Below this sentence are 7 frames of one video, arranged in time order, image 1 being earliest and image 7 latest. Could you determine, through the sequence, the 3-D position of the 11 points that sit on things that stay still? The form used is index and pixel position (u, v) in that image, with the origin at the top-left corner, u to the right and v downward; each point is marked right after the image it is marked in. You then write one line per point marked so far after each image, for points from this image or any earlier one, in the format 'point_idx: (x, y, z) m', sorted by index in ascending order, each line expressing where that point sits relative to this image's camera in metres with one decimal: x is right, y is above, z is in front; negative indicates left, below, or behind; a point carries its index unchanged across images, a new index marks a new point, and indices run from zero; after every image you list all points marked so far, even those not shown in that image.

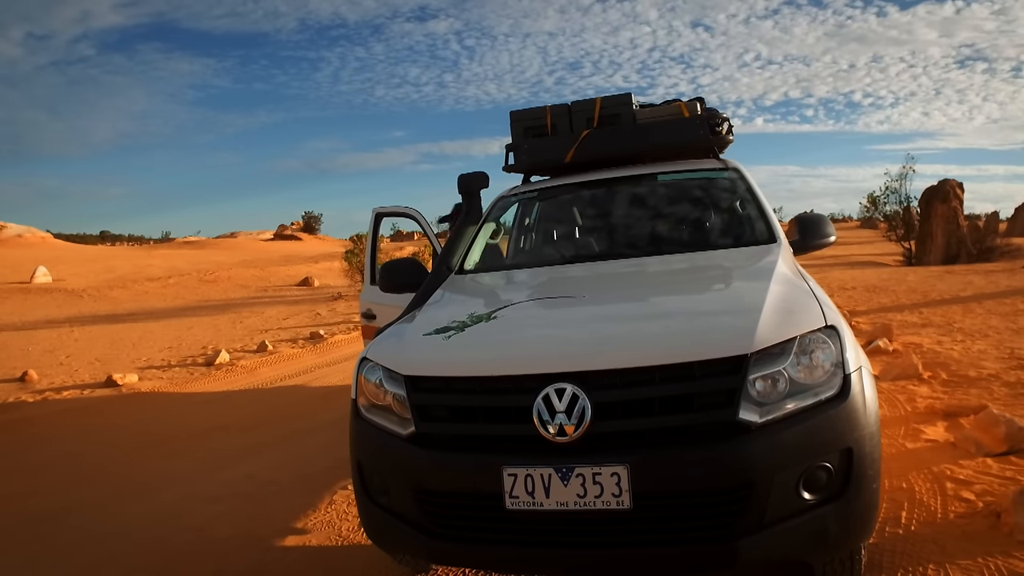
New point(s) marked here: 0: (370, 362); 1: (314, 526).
0: (-0.5, -0.3, +2.6) m
1: (-1.1, -1.3, +3.9) m
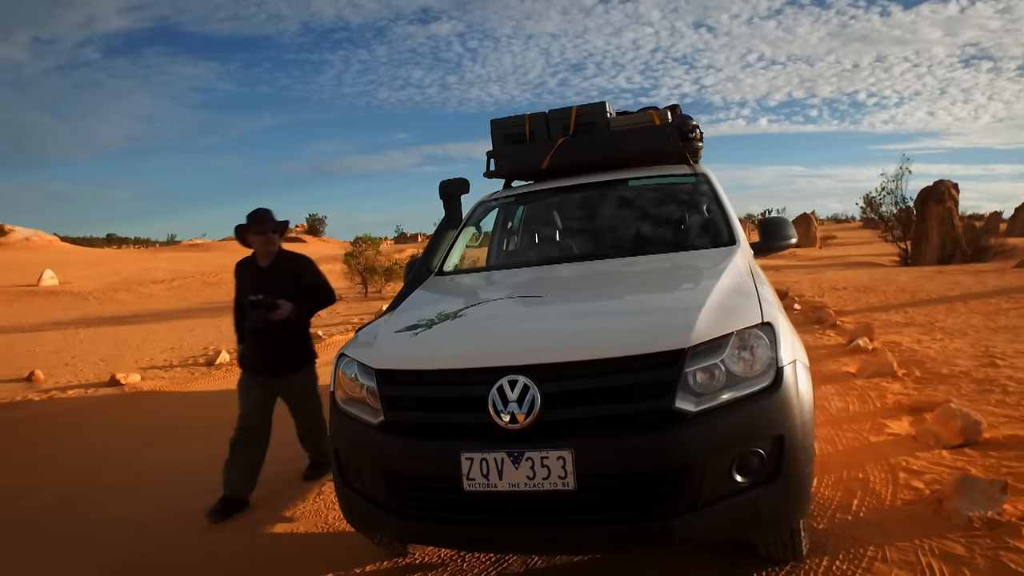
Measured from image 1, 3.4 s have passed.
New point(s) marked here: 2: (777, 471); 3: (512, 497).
0: (-0.6, -0.3, +2.8) m
1: (-1.2, -1.3, +4.1) m
2: (+0.9, -0.6, +2.4) m
3: (0.0, -0.7, +2.4) m
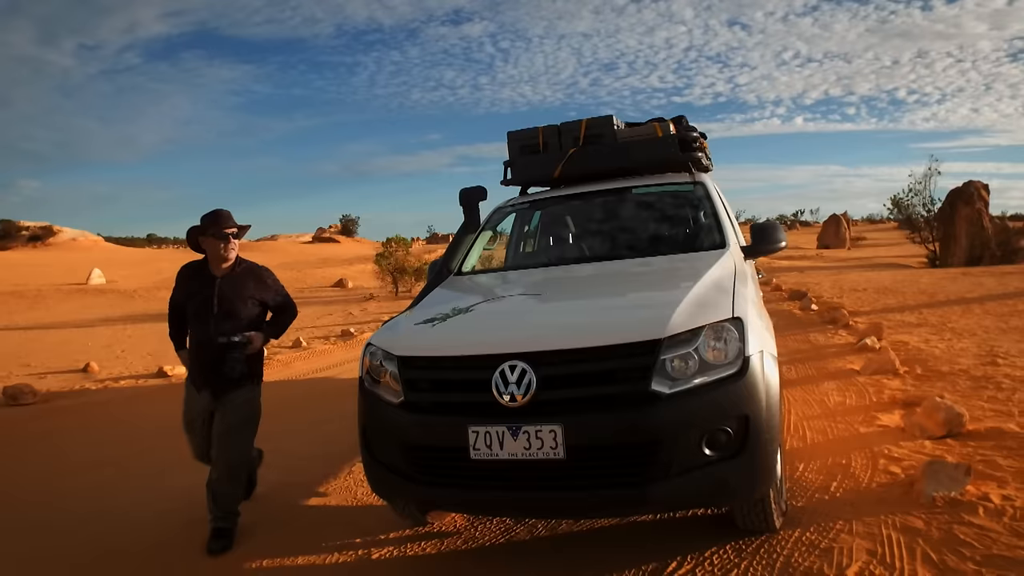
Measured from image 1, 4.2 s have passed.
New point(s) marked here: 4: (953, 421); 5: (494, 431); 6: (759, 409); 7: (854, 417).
0: (-0.6, -0.3, +3.2) m
1: (-1.1, -1.3, +4.6) m
2: (+0.9, -0.6, +2.8) m
3: (0.0, -0.7, +2.8) m
4: (+2.7, -0.8, +4.5) m
5: (-0.1, -0.5, +2.8) m
6: (+1.0, -0.5, +2.8) m
7: (+2.4, -0.9, +5.1) m
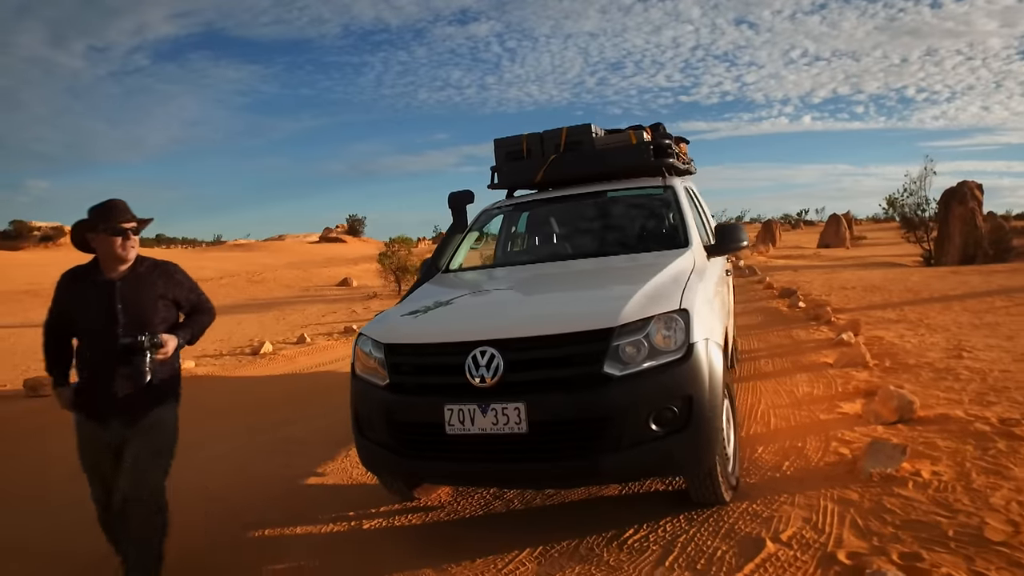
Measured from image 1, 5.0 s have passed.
0: (-0.7, -0.2, +3.6) m
1: (-1.2, -1.3, +5.0) m
2: (+0.8, -0.6, +3.2) m
3: (-0.1, -0.7, +3.2) m
4: (+2.6, -0.8, +4.8) m
5: (-0.2, -0.5, +3.1) m
6: (+0.8, -0.4, +3.2) m
7: (+2.3, -0.9, +5.5) m
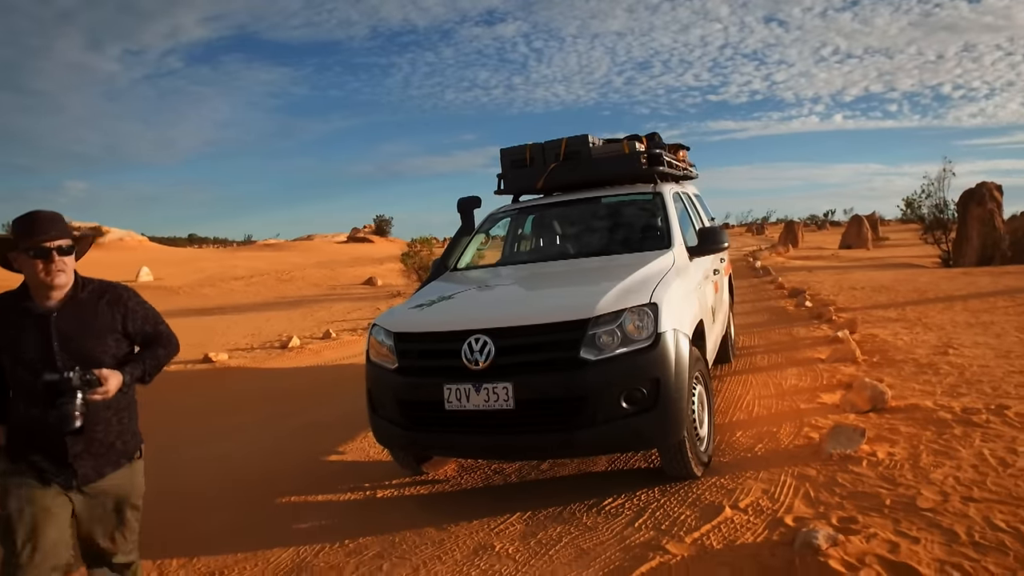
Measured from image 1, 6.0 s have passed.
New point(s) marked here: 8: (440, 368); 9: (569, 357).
0: (-0.8, -0.2, +4.1) m
1: (-1.2, -1.2, +5.5) m
2: (+0.7, -0.6, +3.6) m
3: (-0.2, -0.6, +3.7) m
4: (+2.6, -0.8, +5.2) m
5: (-0.2, -0.5, +3.6) m
6: (+0.8, -0.4, +3.6) m
7: (+2.3, -0.9, +5.9) m
8: (-0.4, -0.4, +3.7) m
9: (+0.3, -0.3, +3.5) m
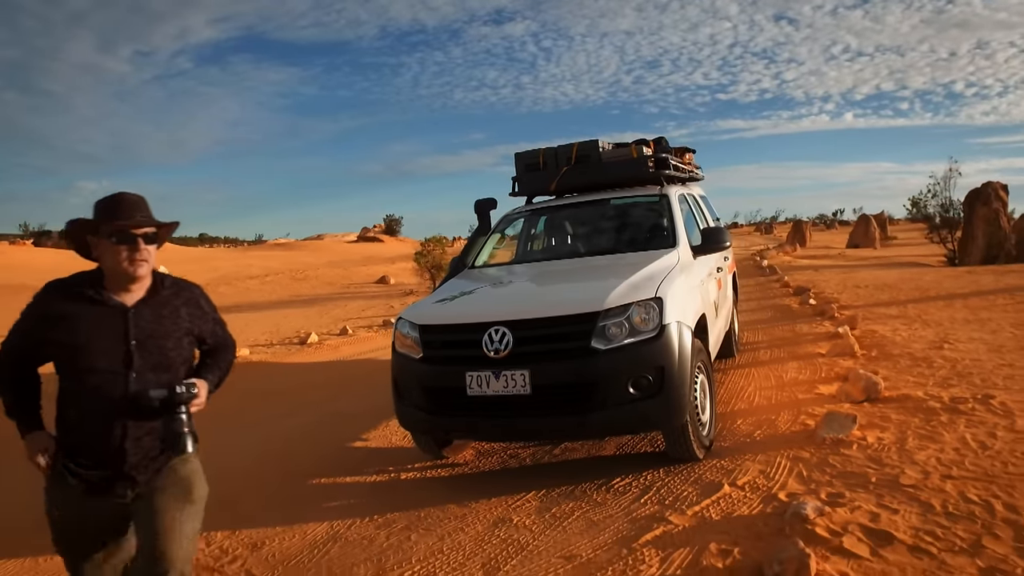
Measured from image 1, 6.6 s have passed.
0: (-0.7, -0.2, +4.5) m
1: (-1.1, -1.2, +5.9) m
2: (+0.8, -0.5, +3.9) m
3: (-0.1, -0.6, +4.0) m
4: (+2.7, -0.8, +5.5) m
5: (-0.2, -0.5, +4.0) m
6: (+0.9, -0.4, +4.0) m
7: (+2.5, -0.8, +6.2) m
8: (-0.3, -0.4, +4.1) m
9: (+0.4, -0.3, +3.9) m
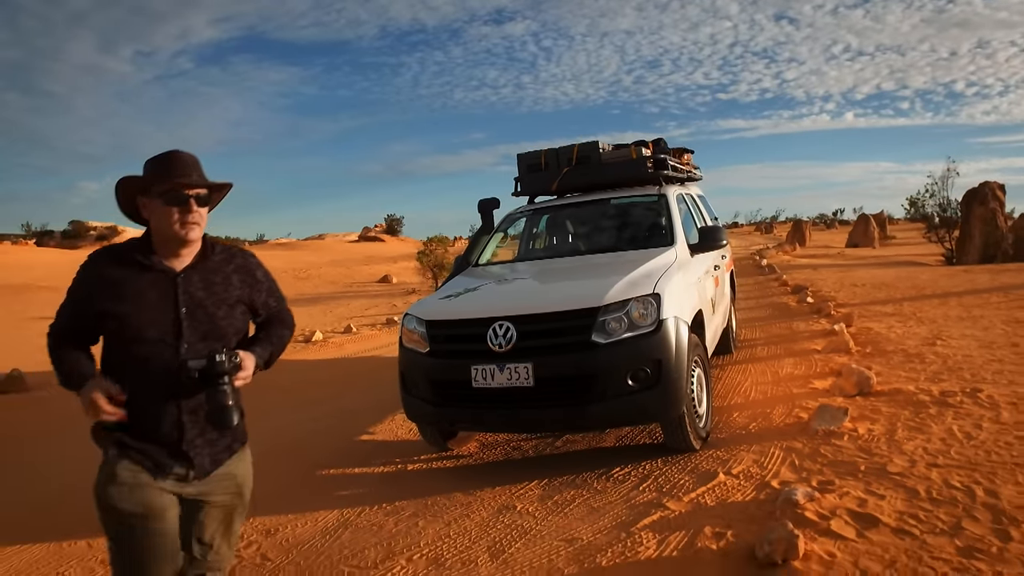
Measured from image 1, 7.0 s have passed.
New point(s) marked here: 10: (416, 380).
0: (-0.7, -0.2, +4.7) m
1: (-1.1, -1.2, +6.0) m
2: (+0.8, -0.5, +4.1) m
3: (-0.1, -0.6, +4.2) m
4: (+2.8, -0.7, +5.7) m
5: (-0.1, -0.5, +4.1) m
6: (+0.9, -0.4, +4.1) m
7: (+2.5, -0.8, +6.3) m
8: (-0.3, -0.4, +4.3) m
9: (+0.4, -0.3, +4.0) m
10: (-0.6, -0.6, +4.5) m
